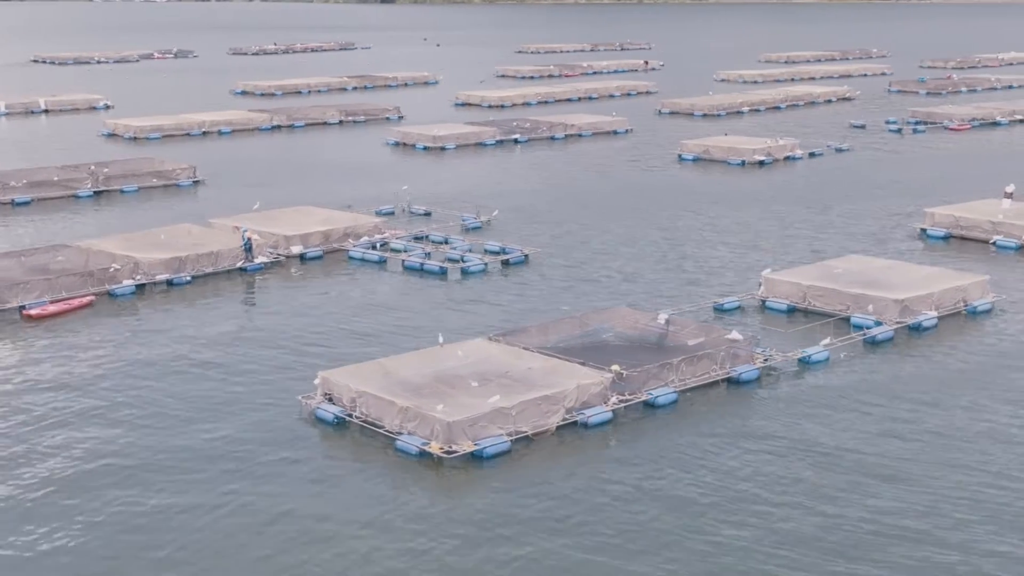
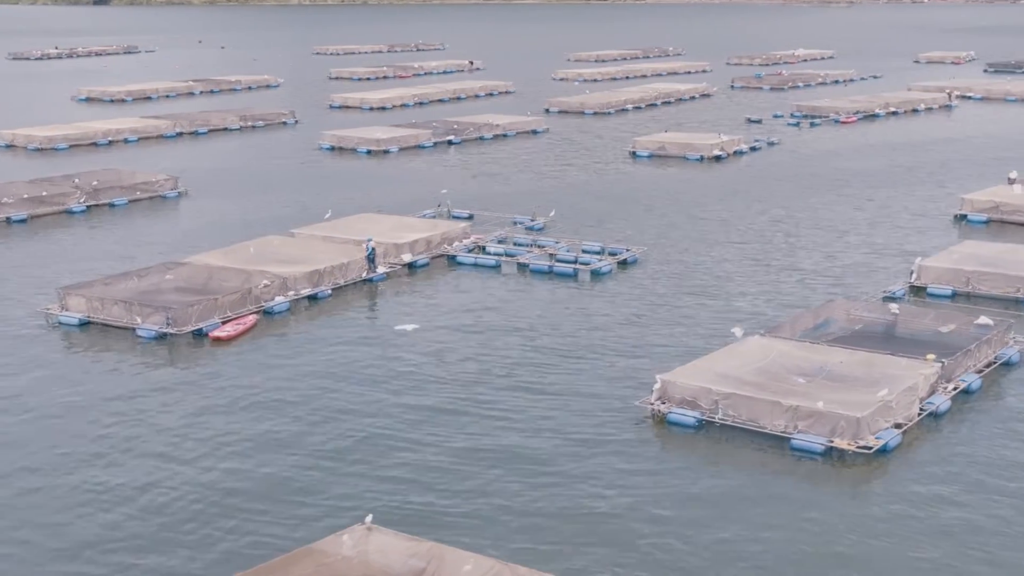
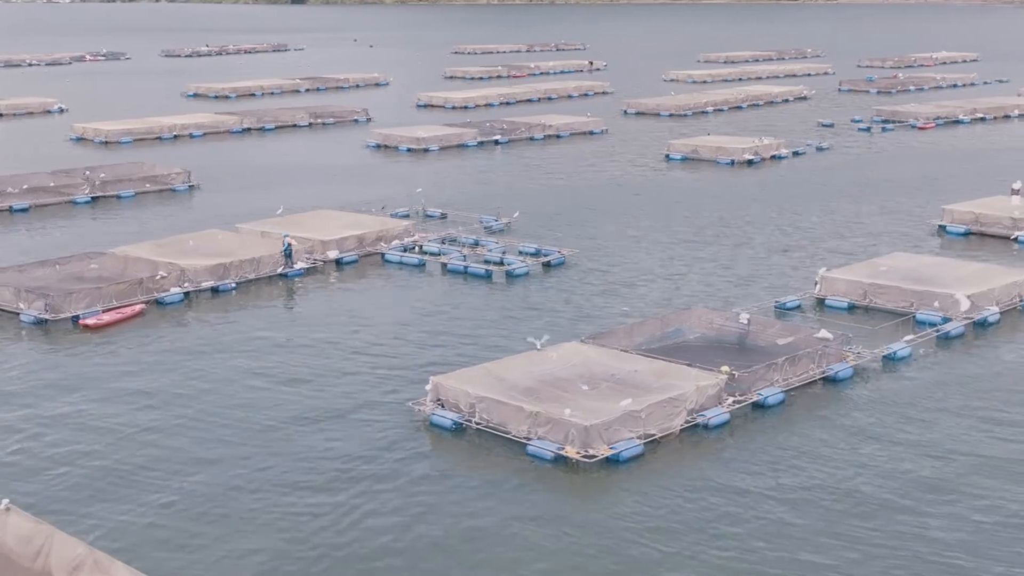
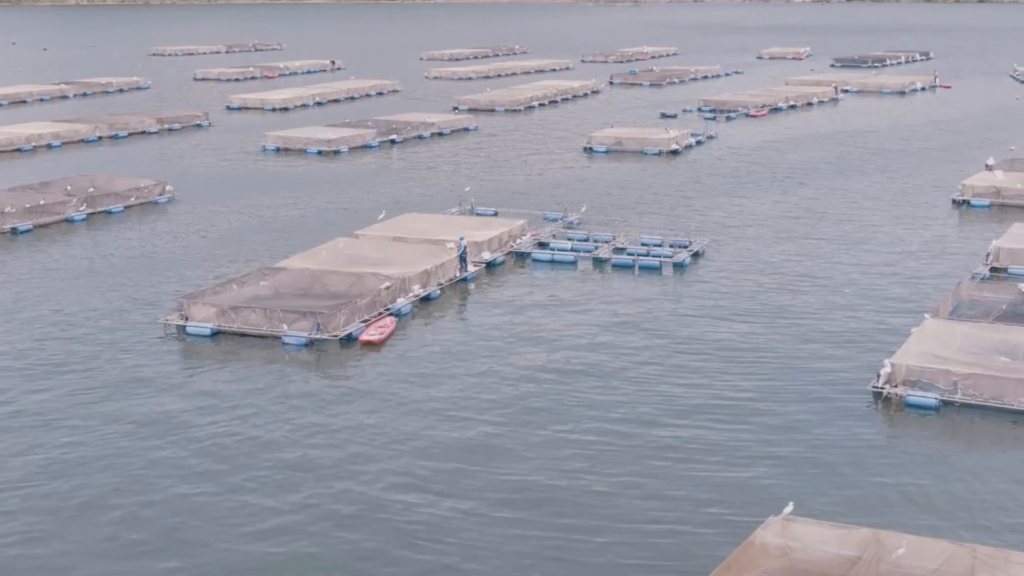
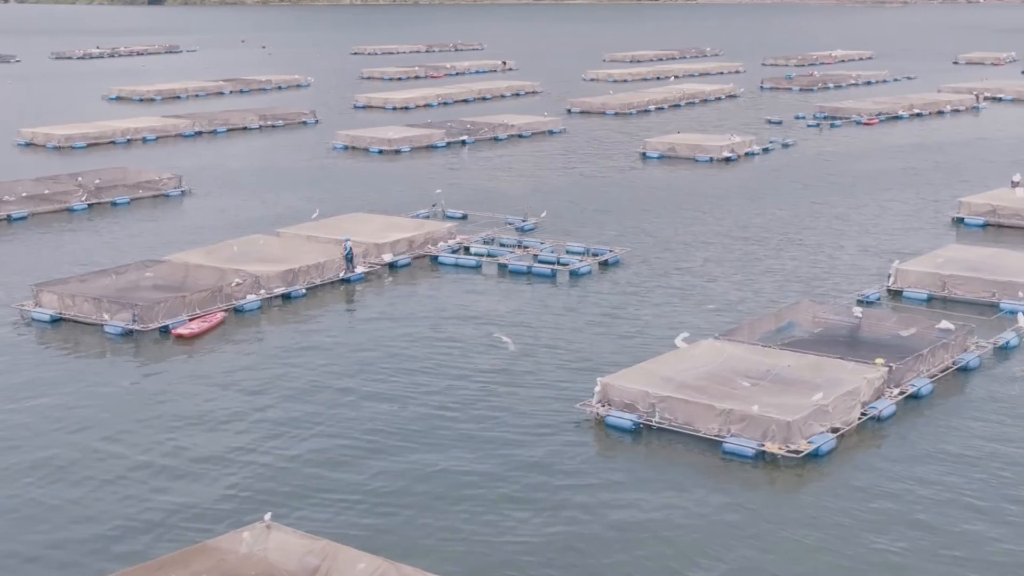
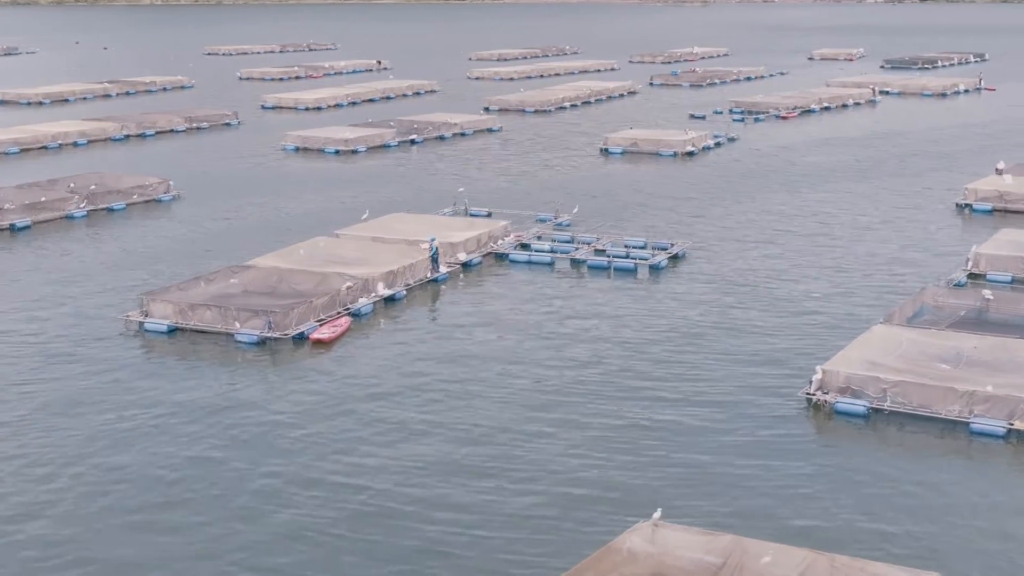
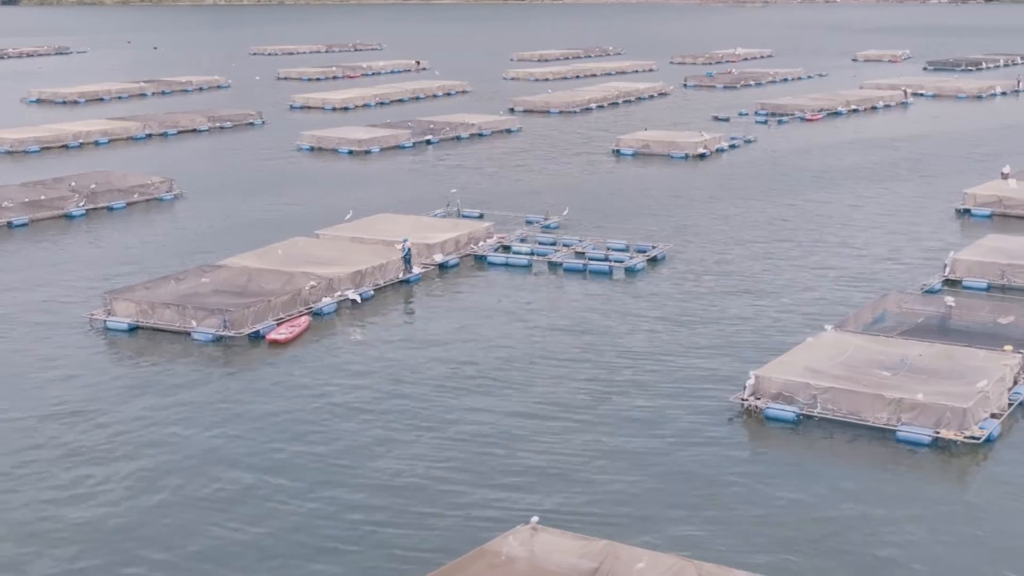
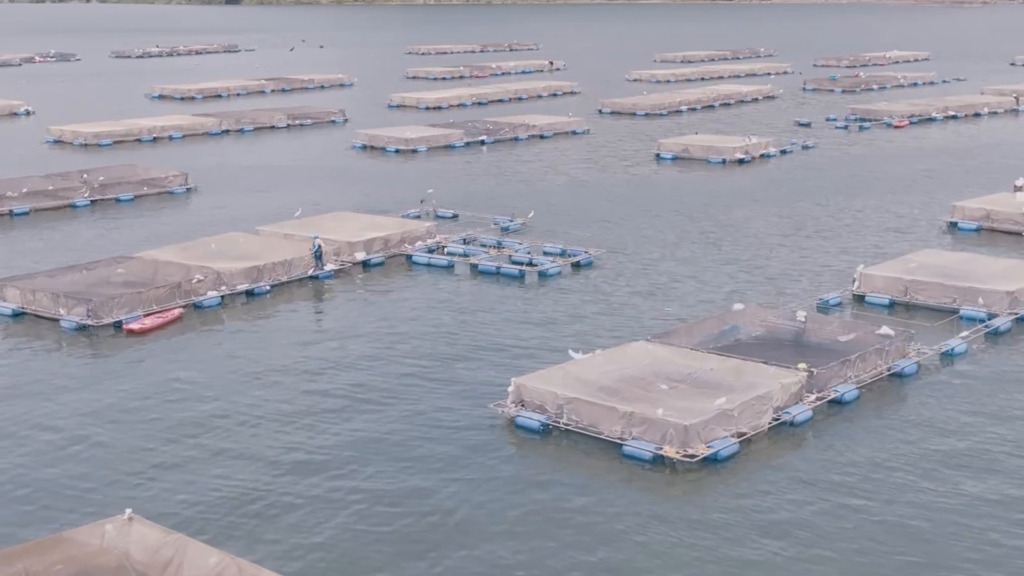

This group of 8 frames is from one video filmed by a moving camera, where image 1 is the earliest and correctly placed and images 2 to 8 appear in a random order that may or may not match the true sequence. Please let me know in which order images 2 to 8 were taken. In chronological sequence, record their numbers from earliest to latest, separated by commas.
3, 8, 5, 2, 7, 6, 4
